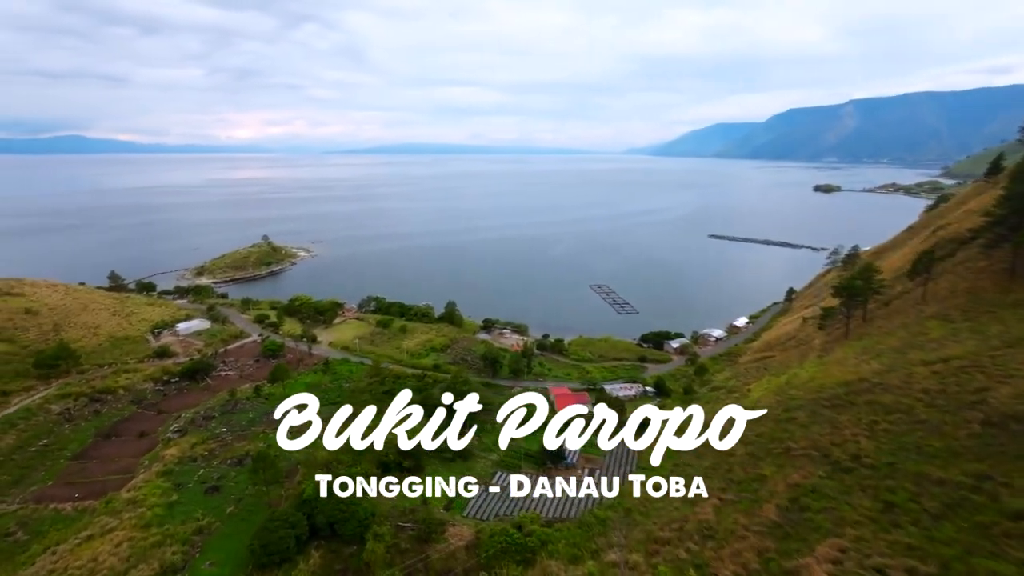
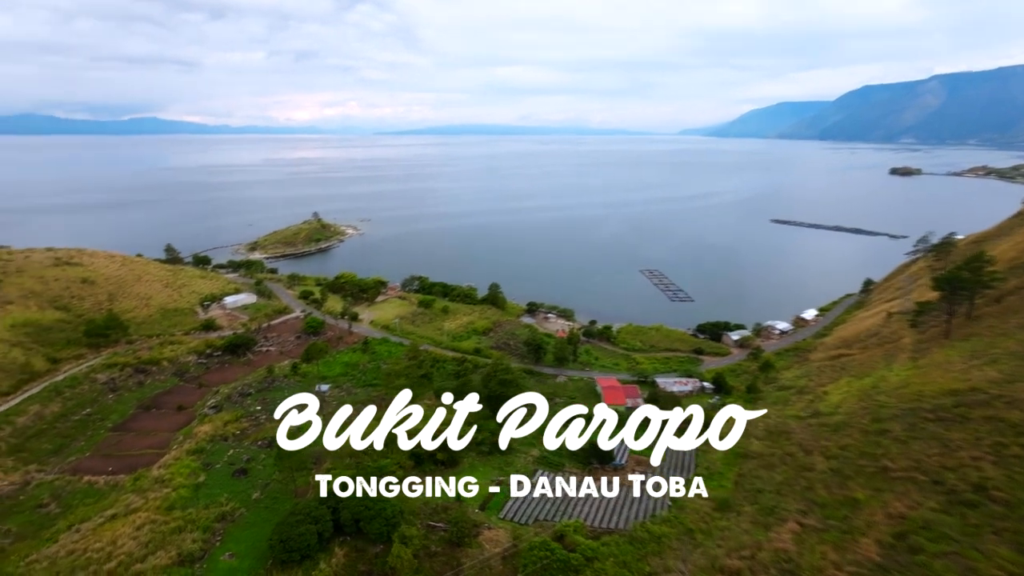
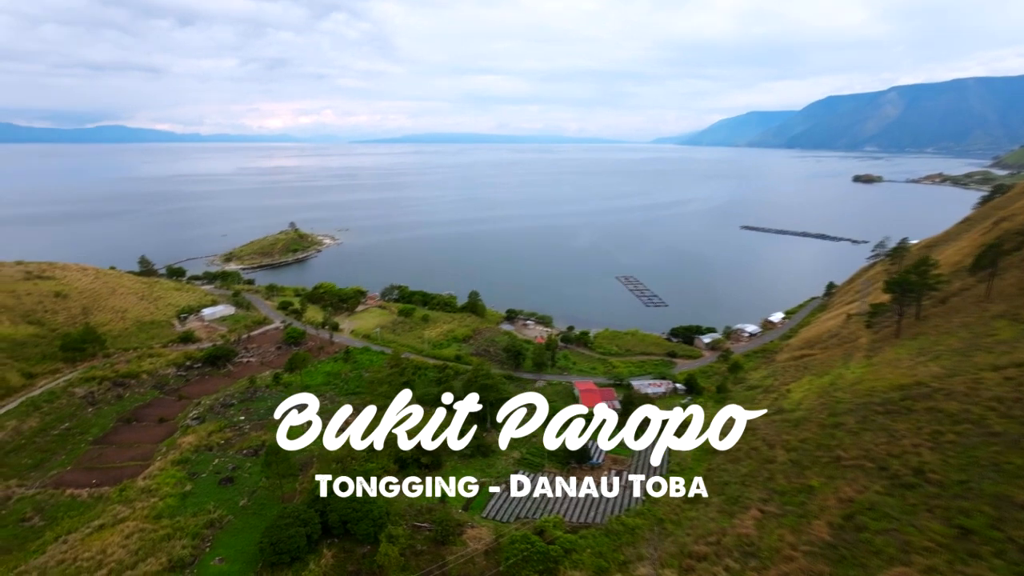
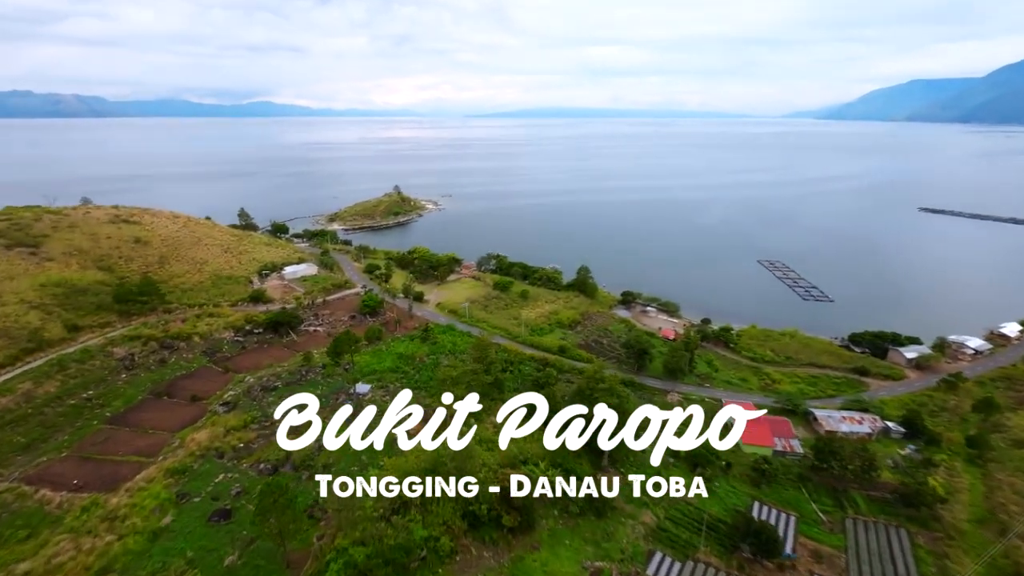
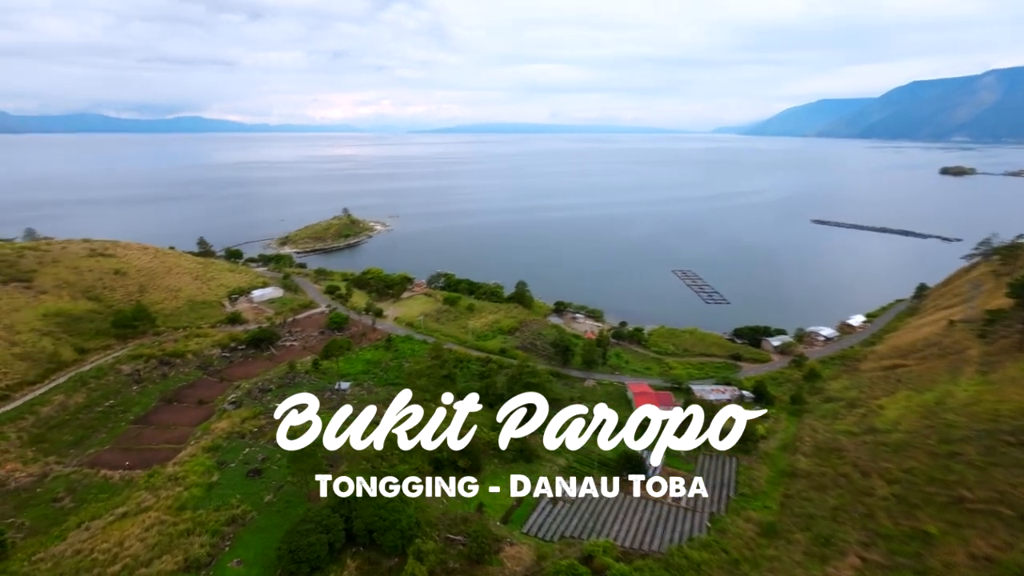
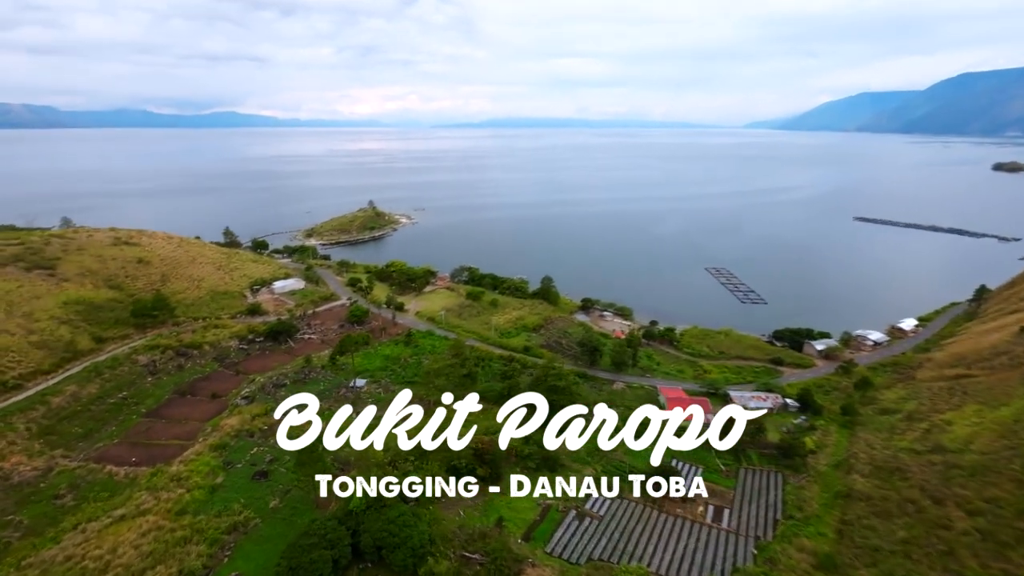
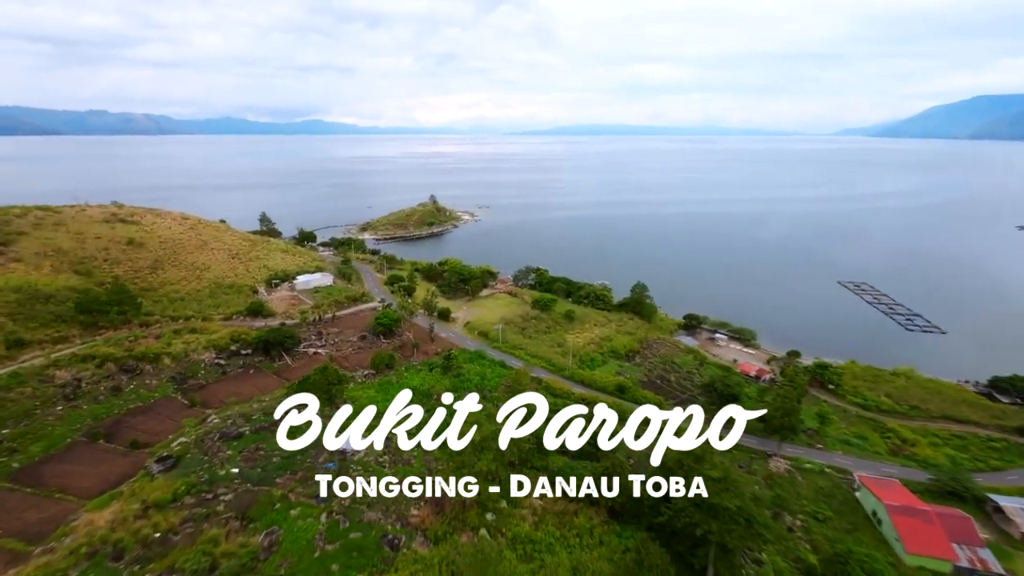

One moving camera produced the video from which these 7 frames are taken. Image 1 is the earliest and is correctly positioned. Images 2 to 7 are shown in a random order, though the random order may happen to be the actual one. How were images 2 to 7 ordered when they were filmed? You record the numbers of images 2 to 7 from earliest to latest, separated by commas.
3, 2, 5, 6, 4, 7
